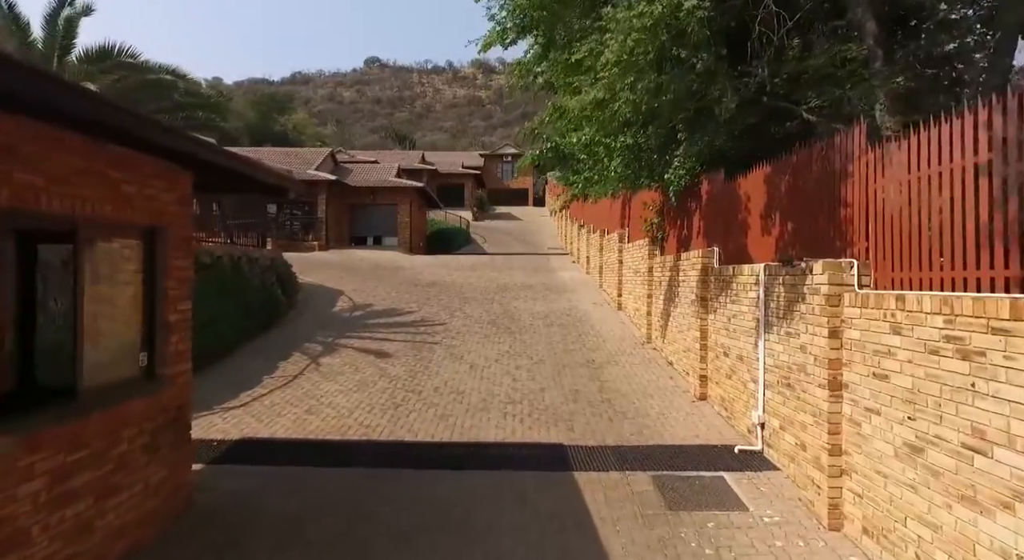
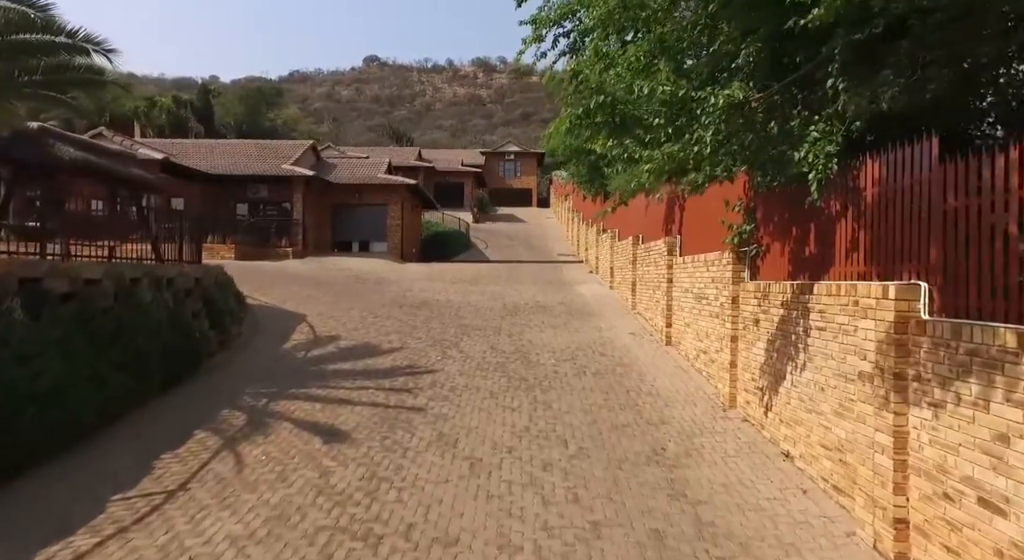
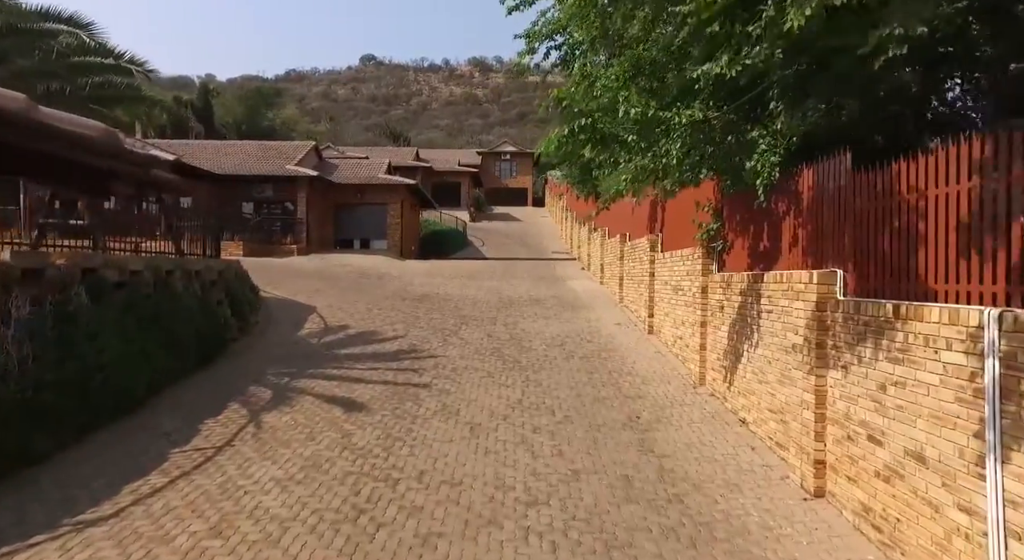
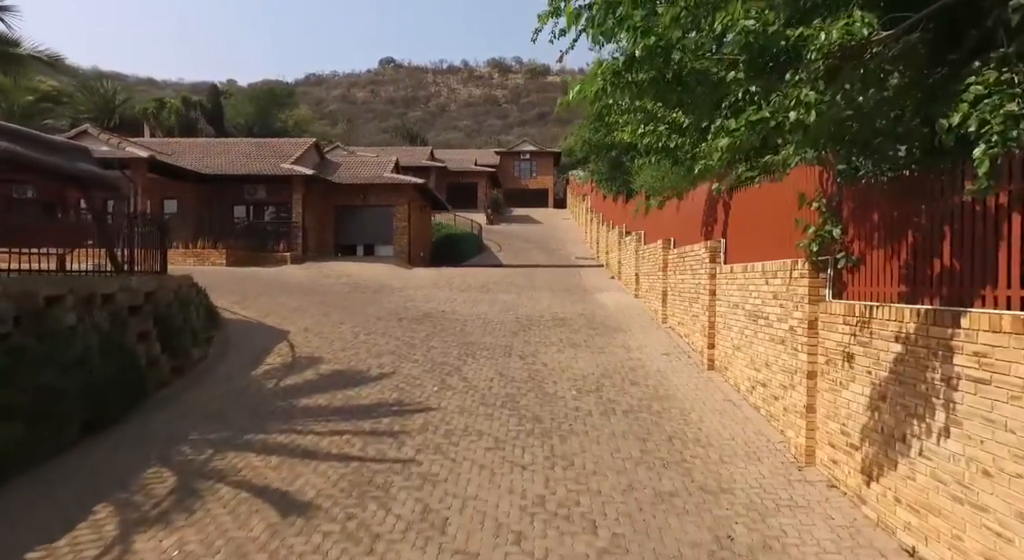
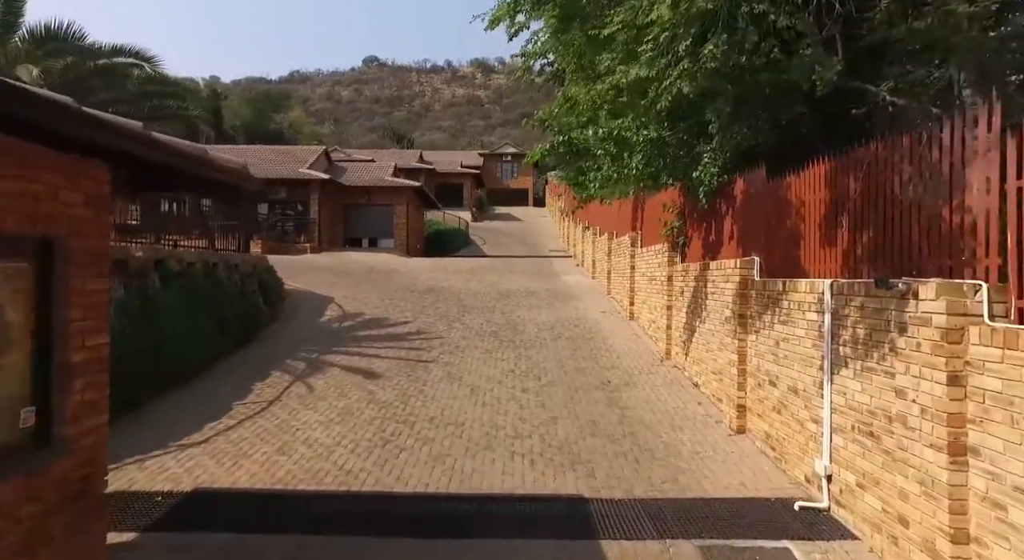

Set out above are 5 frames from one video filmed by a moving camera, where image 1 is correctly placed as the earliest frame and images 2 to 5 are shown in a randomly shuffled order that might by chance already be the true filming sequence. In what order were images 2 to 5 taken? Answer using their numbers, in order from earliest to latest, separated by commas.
5, 3, 2, 4
